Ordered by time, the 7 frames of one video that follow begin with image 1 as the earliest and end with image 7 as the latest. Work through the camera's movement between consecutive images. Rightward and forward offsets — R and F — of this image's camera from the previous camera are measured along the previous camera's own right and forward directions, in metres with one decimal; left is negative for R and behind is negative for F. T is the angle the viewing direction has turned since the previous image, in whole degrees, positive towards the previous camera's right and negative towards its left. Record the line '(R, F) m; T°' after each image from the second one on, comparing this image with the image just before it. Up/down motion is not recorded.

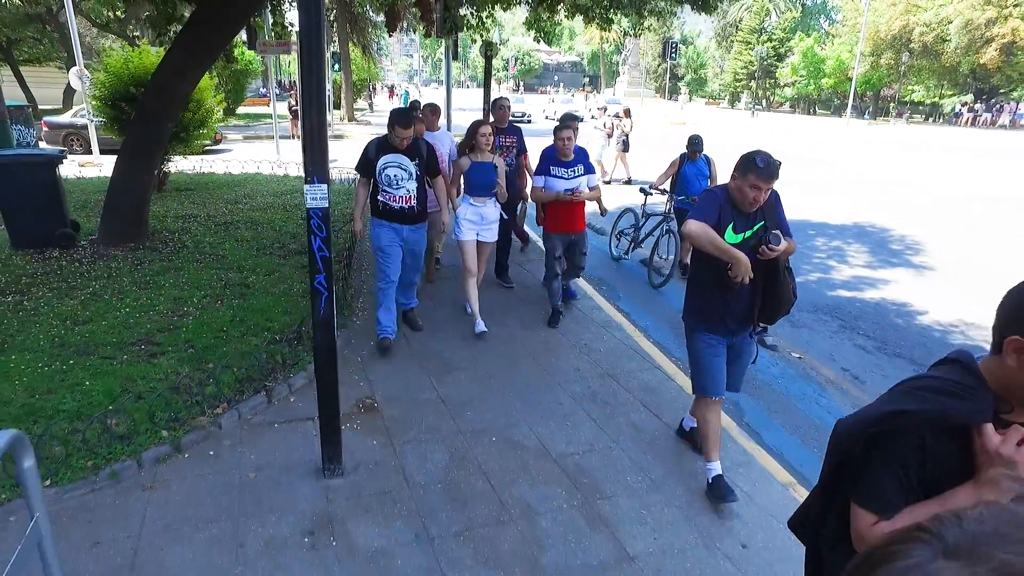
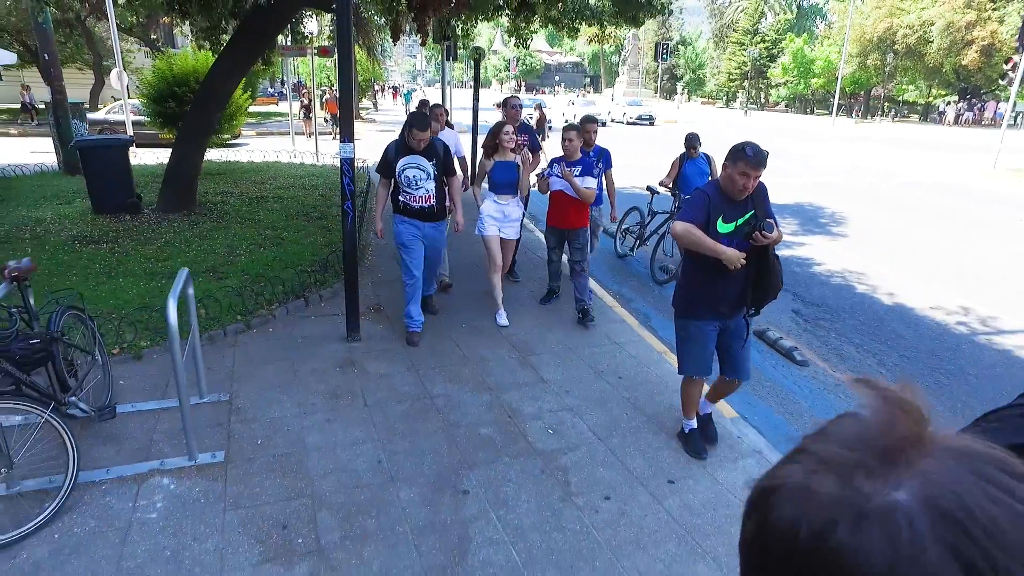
(+0.3, -1.6) m; 0°
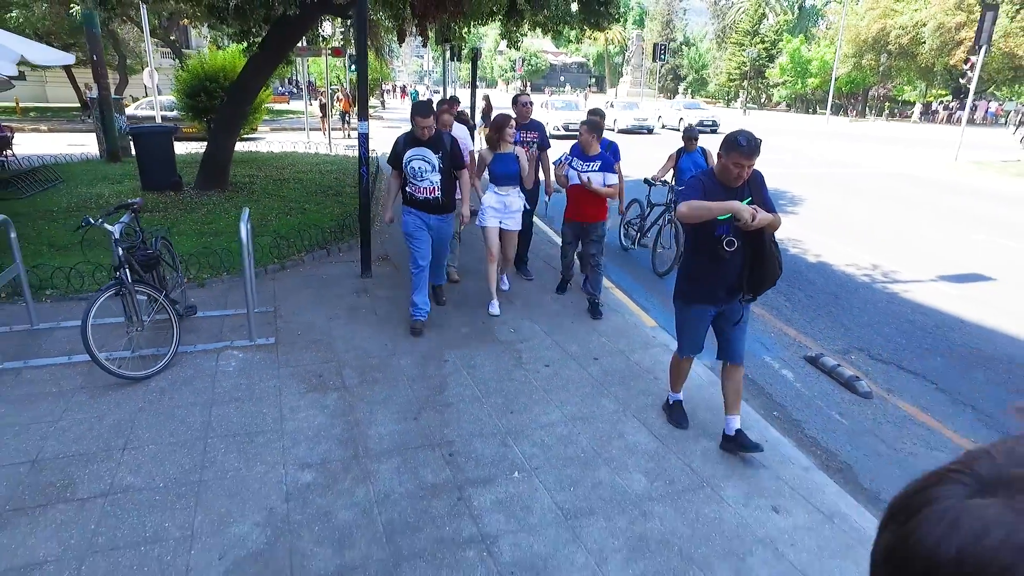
(+0.3, -1.3) m; -1°
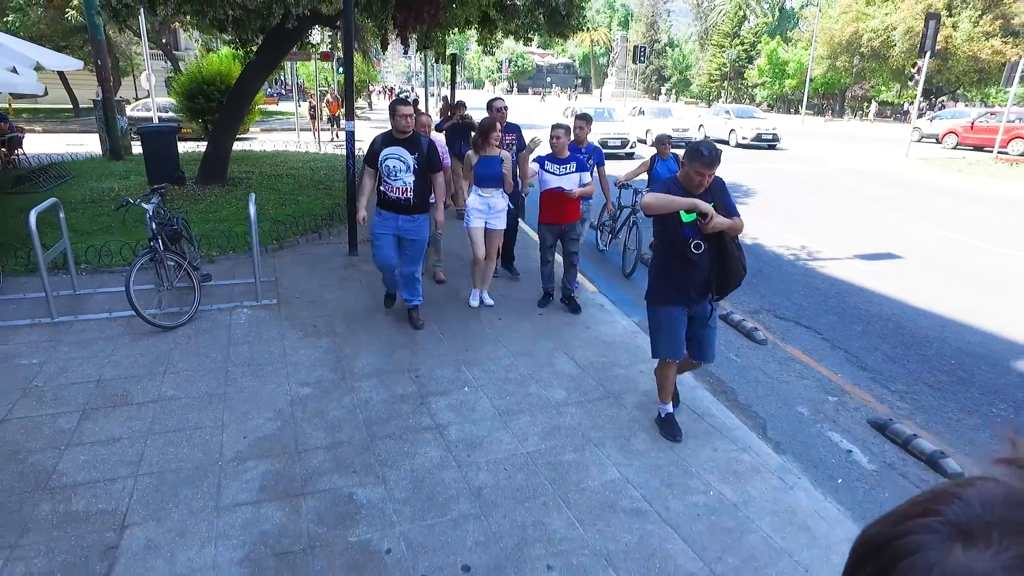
(+0.3, -1.0) m; +1°
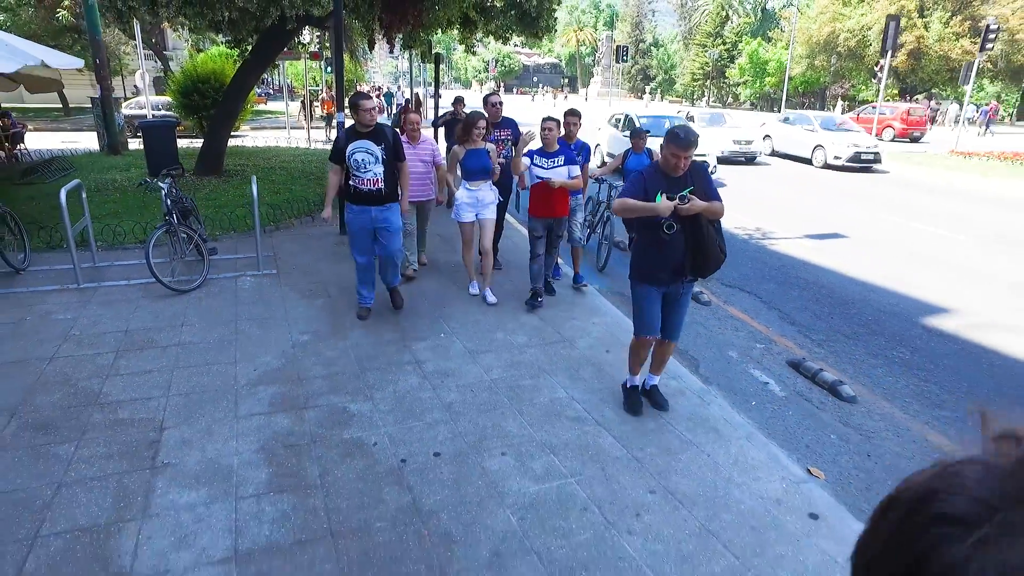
(+0.2, -0.8) m; +1°
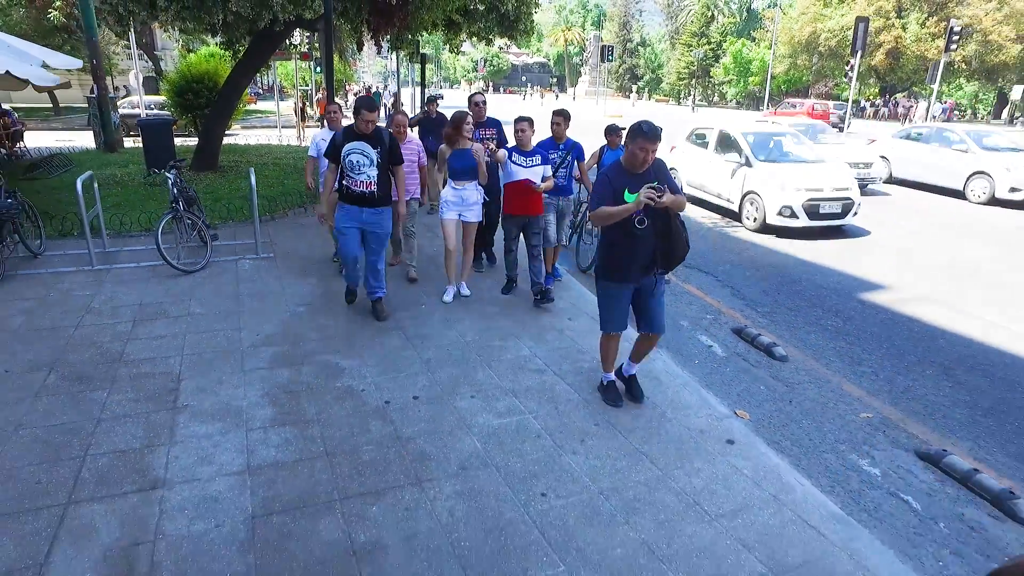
(+0.2, -0.6) m; +1°
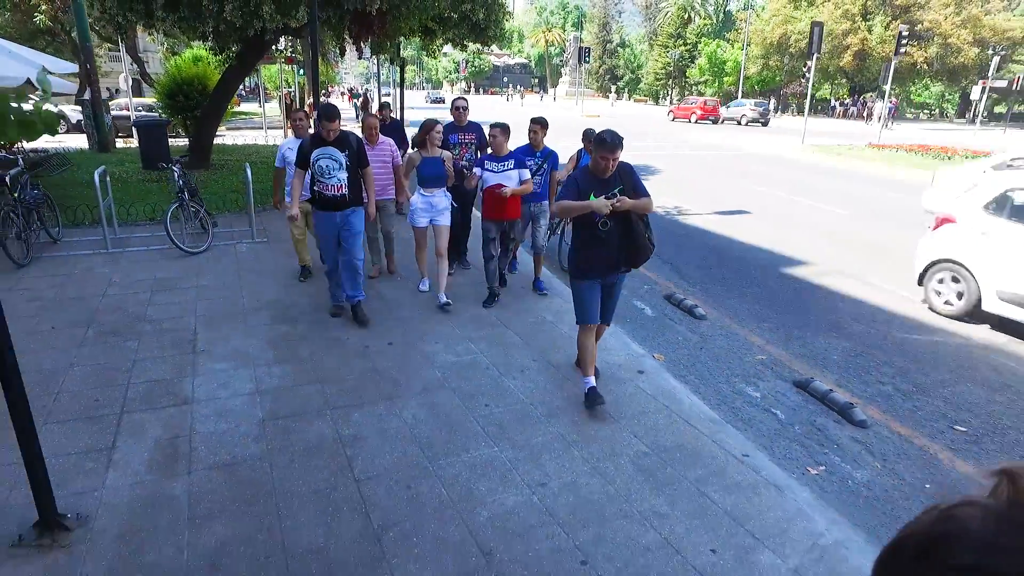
(+0.3, -1.0) m; +1°
